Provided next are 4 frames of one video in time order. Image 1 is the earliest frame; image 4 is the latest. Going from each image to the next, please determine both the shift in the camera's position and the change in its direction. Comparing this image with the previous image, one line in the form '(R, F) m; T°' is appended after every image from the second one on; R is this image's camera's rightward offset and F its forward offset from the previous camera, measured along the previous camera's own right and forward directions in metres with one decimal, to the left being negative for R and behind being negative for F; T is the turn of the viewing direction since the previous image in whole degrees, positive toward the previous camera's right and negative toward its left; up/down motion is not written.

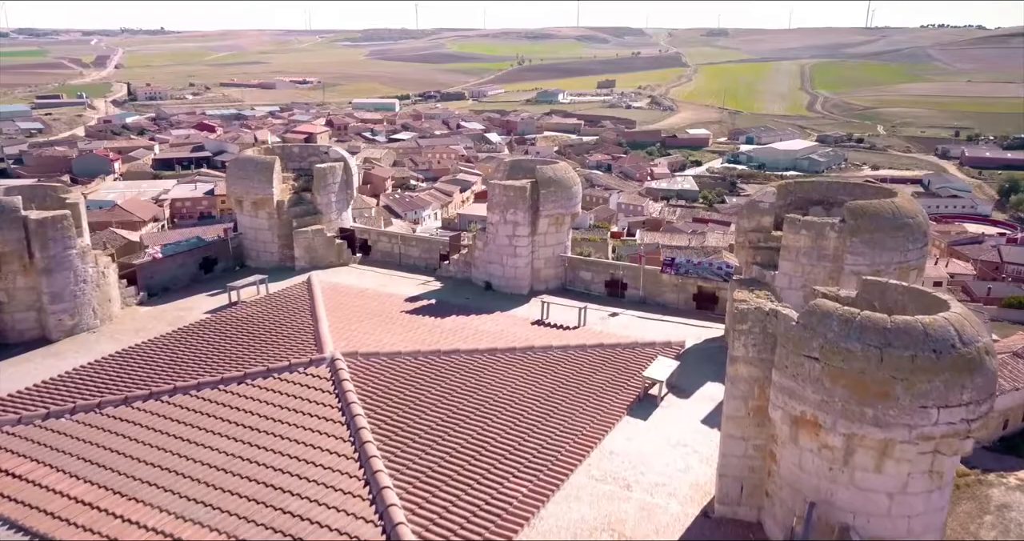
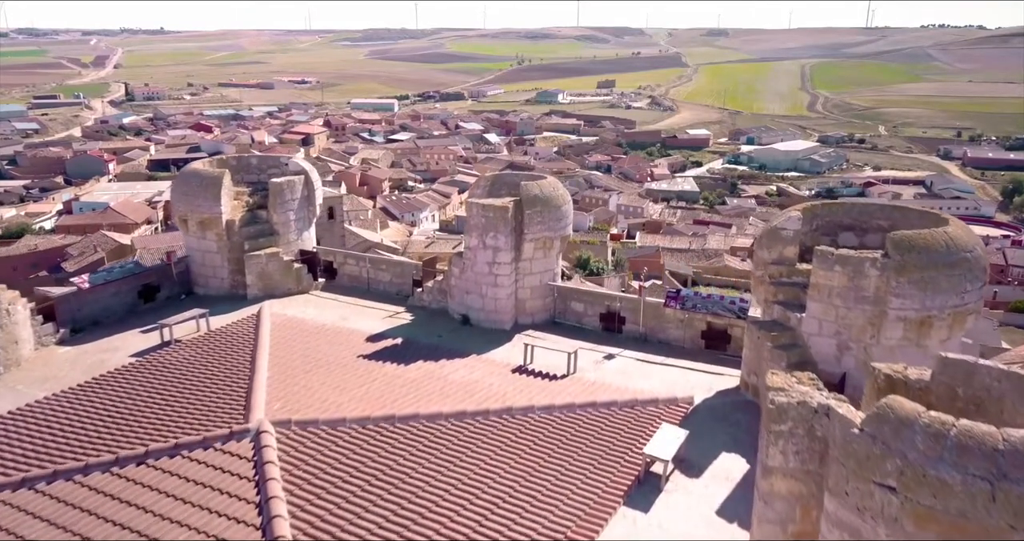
(+0.2, +1.7) m; 0°
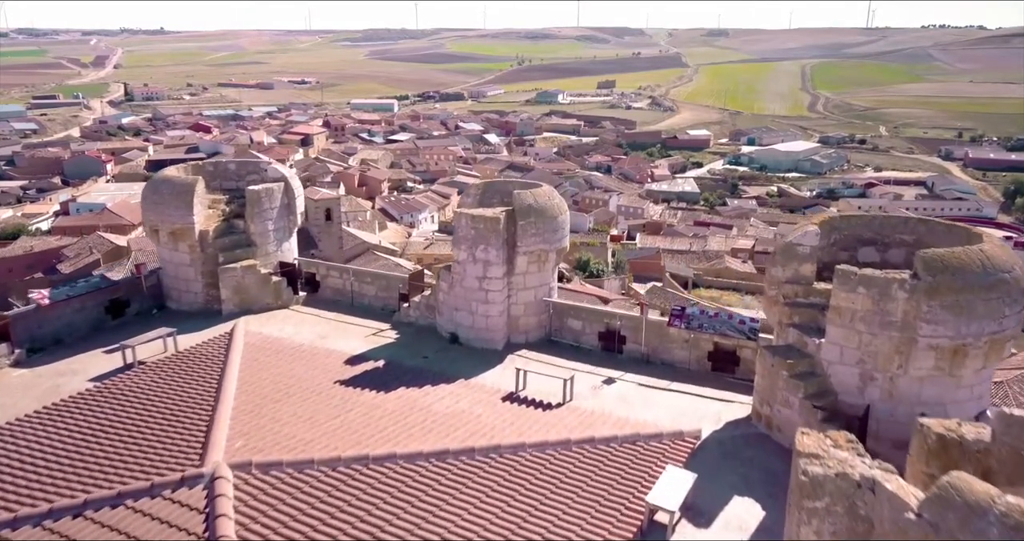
(+0.1, +0.8) m; 0°
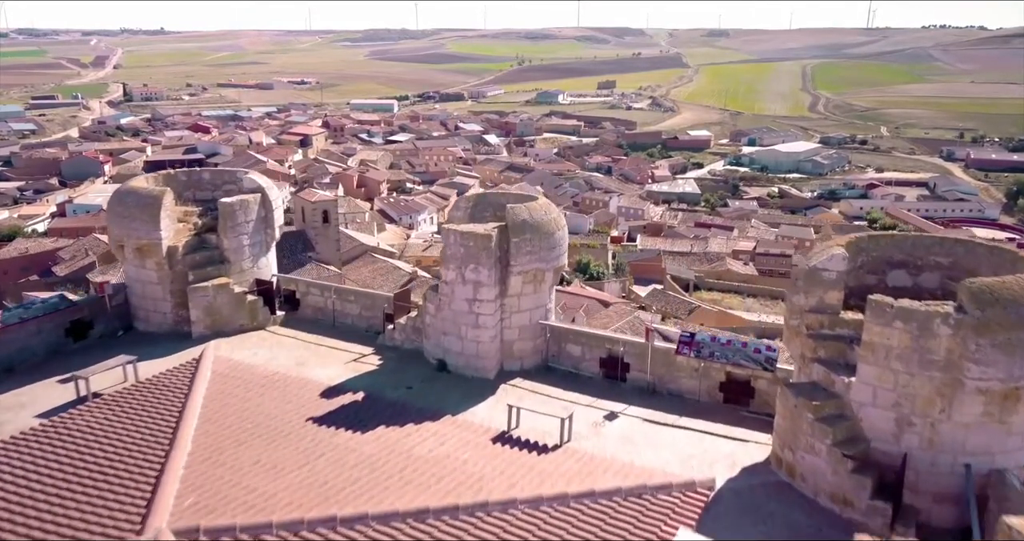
(+0.1, +0.9) m; 0°
